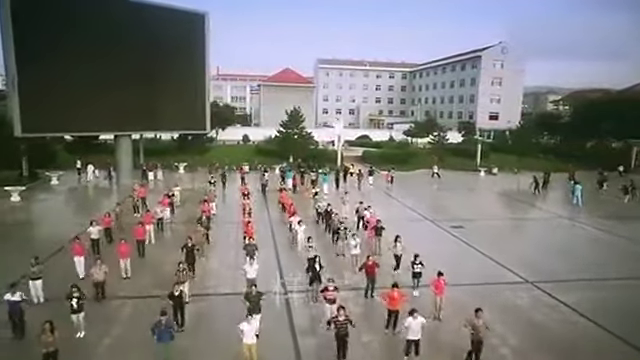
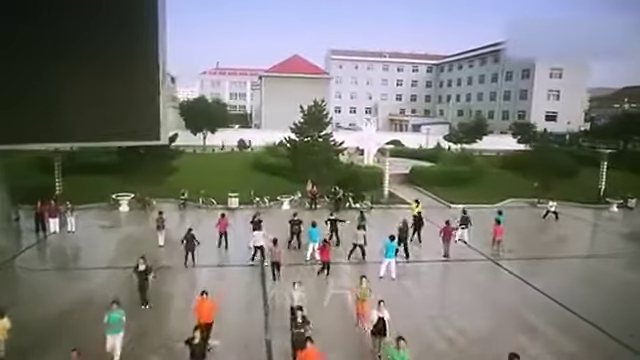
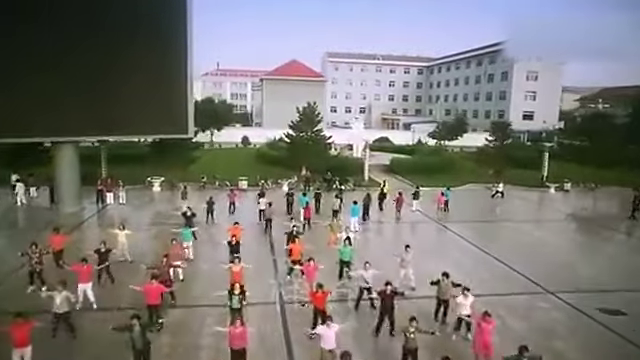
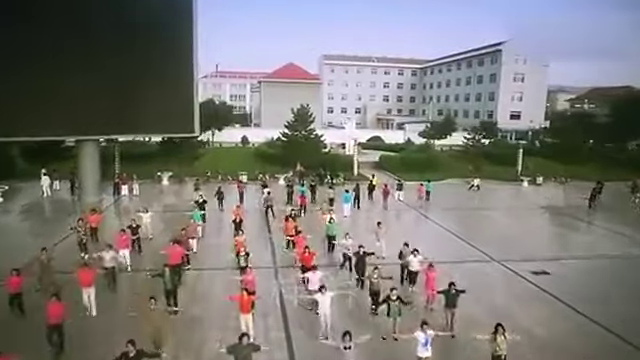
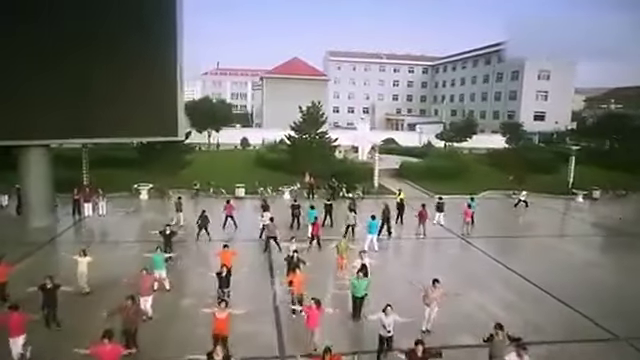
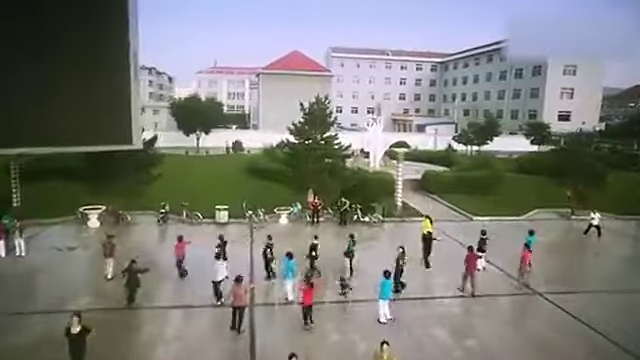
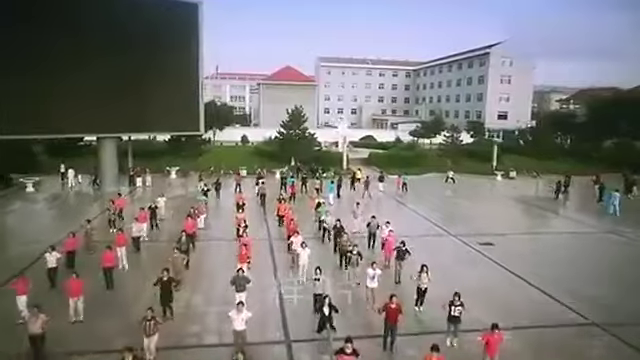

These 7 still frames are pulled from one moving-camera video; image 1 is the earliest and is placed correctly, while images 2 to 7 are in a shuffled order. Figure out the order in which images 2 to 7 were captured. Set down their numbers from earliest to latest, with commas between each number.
7, 4, 3, 5, 2, 6
